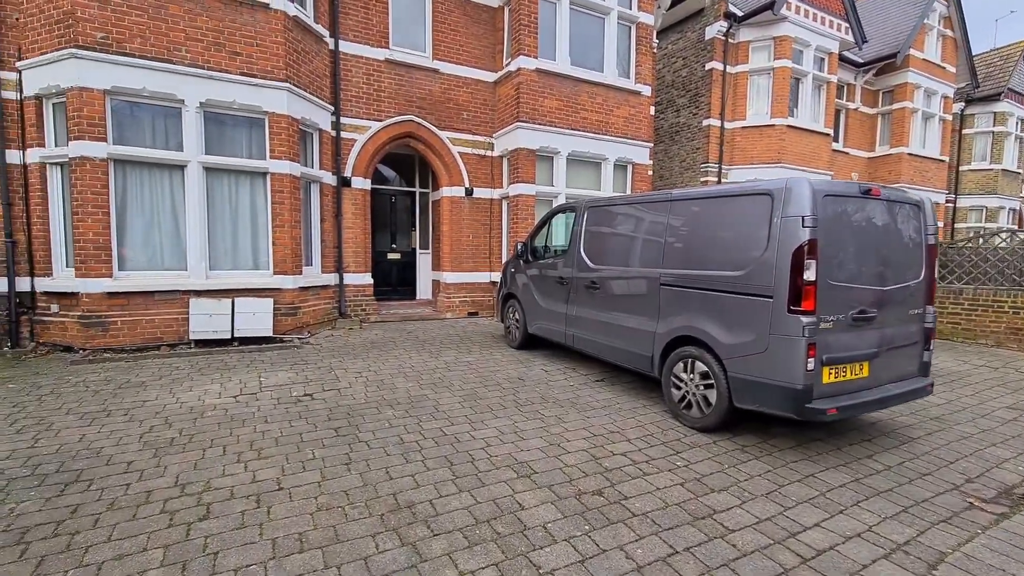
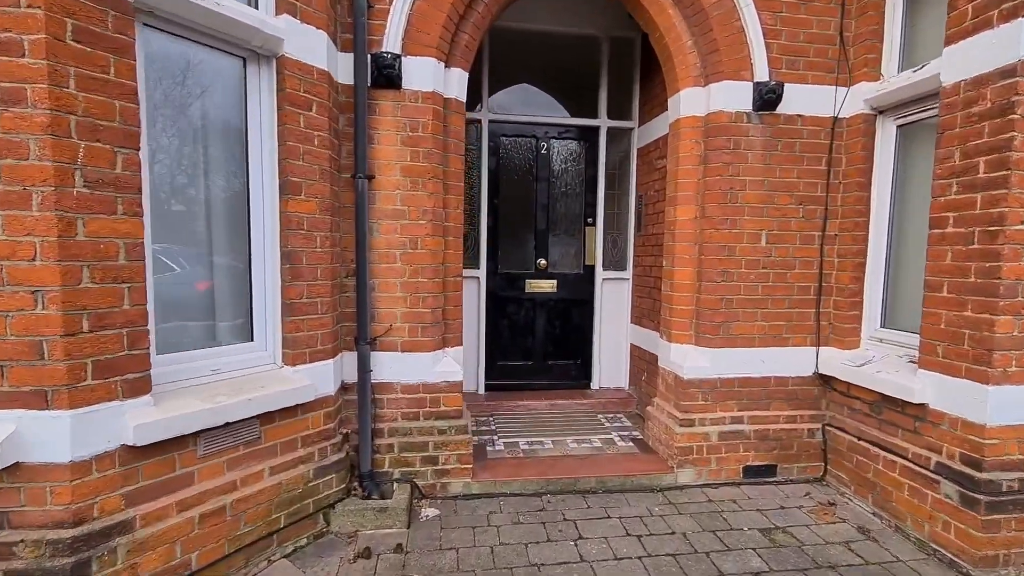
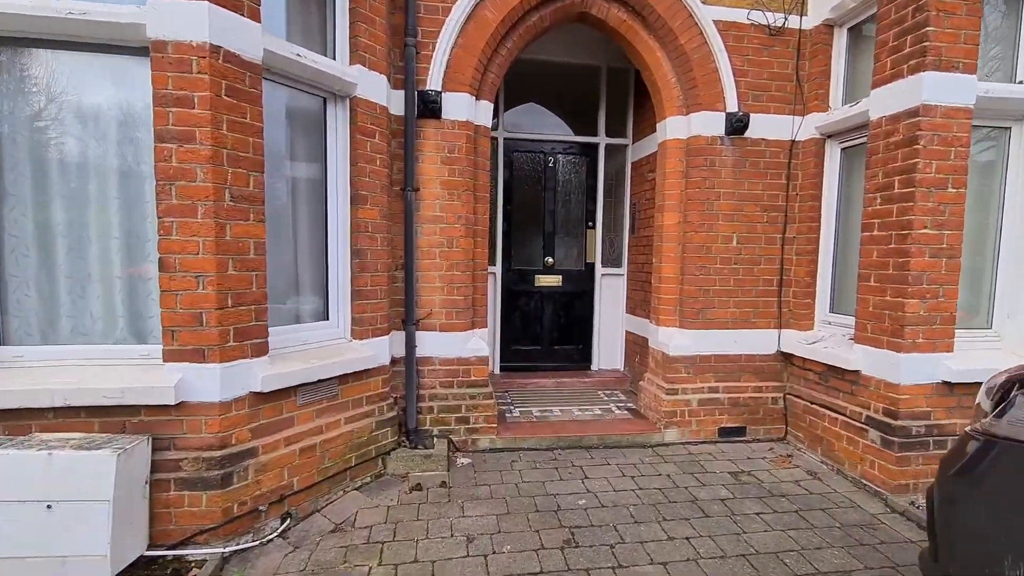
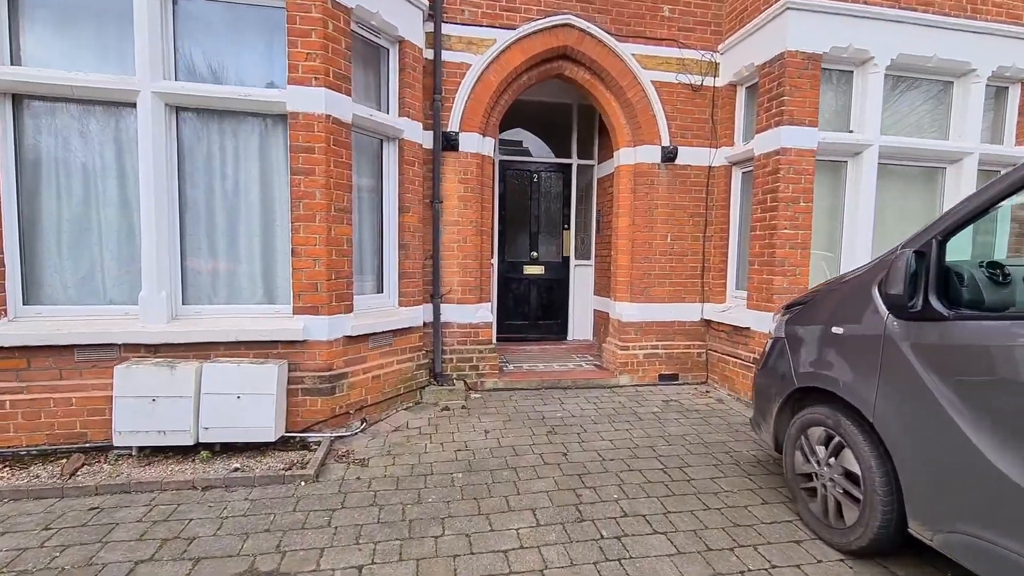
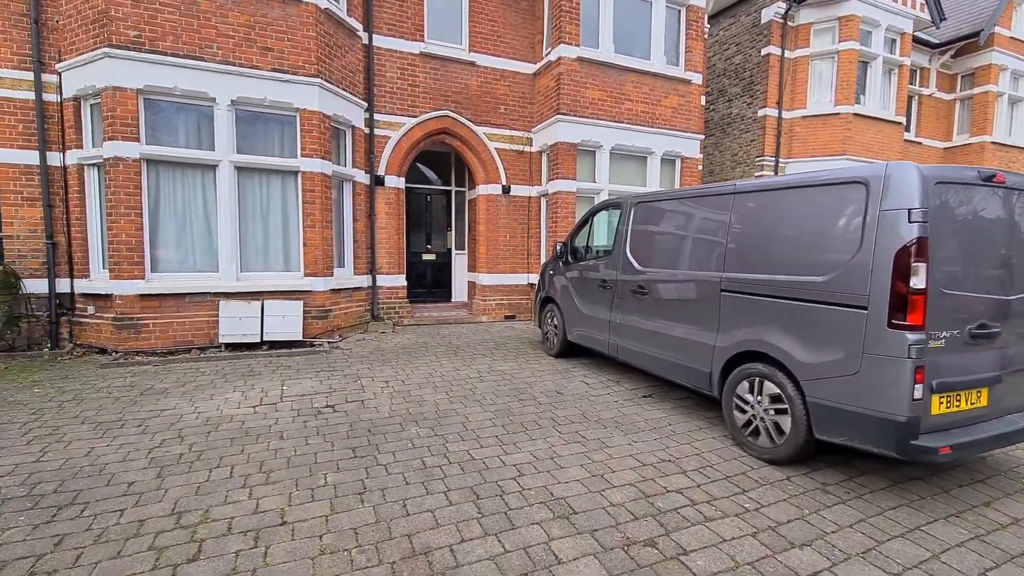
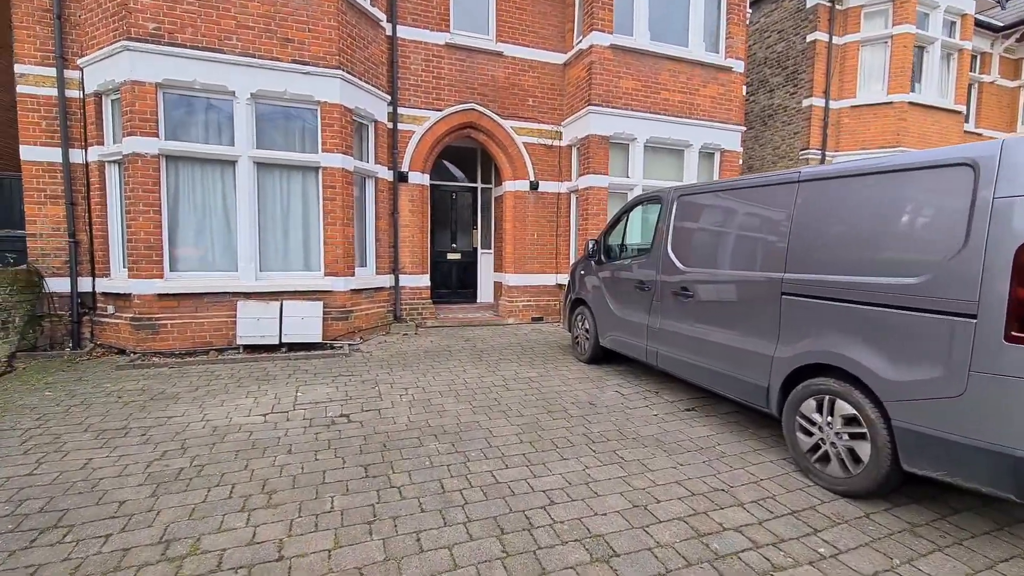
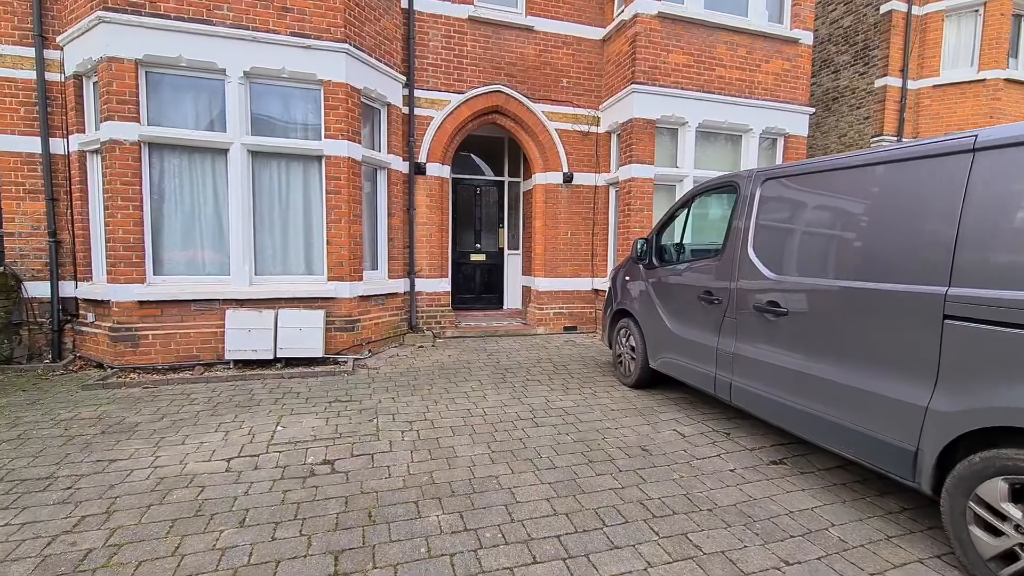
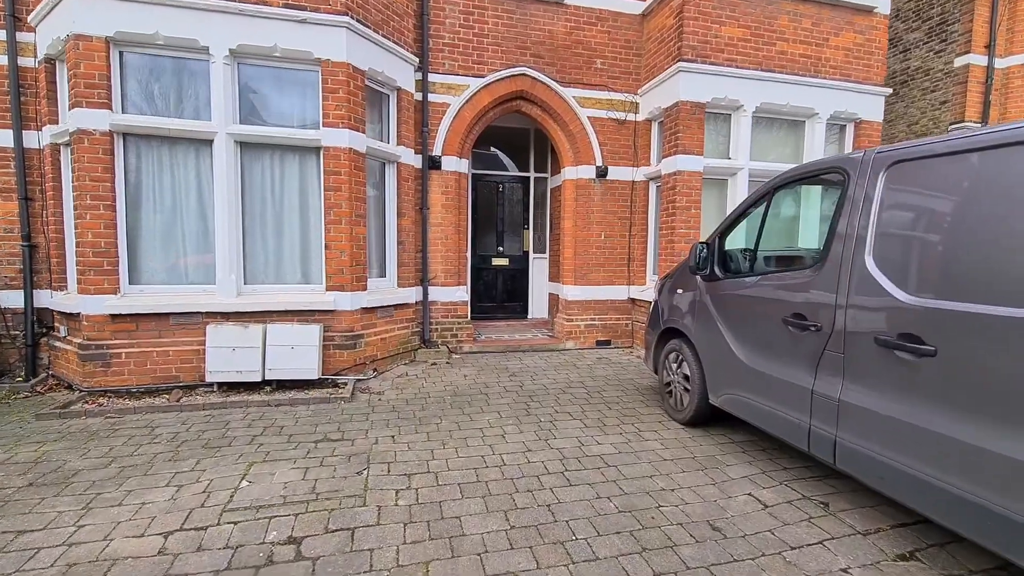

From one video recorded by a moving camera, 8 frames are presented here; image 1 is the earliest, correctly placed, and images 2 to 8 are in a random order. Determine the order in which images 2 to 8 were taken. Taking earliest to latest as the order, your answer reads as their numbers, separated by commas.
5, 6, 7, 8, 4, 3, 2
